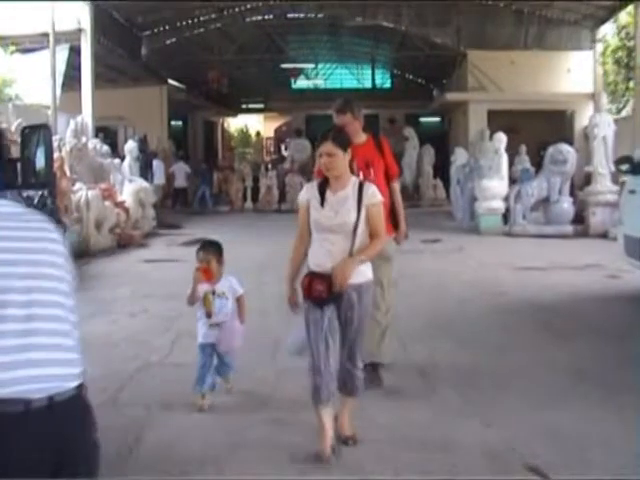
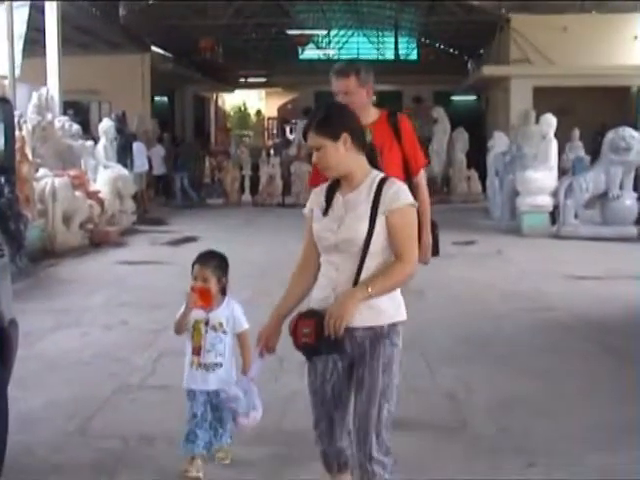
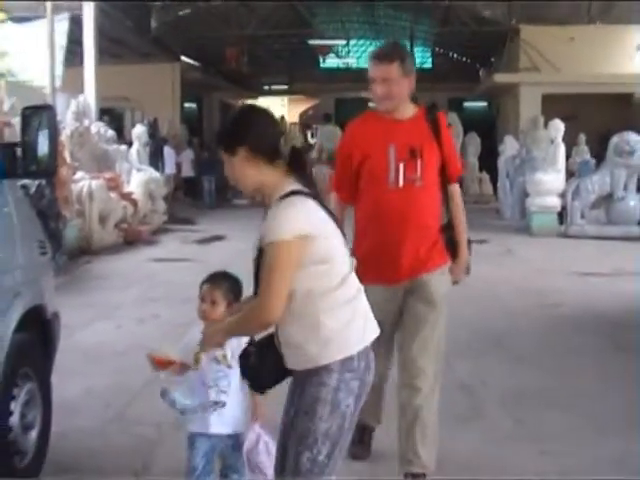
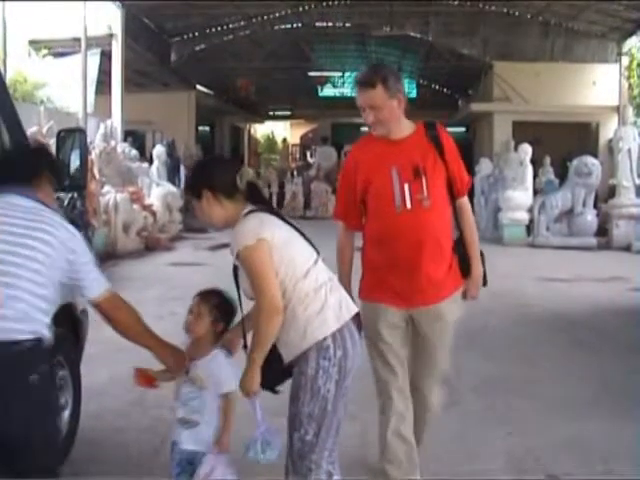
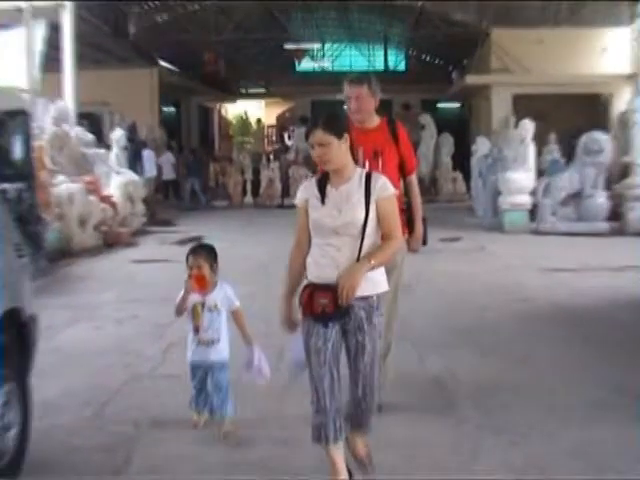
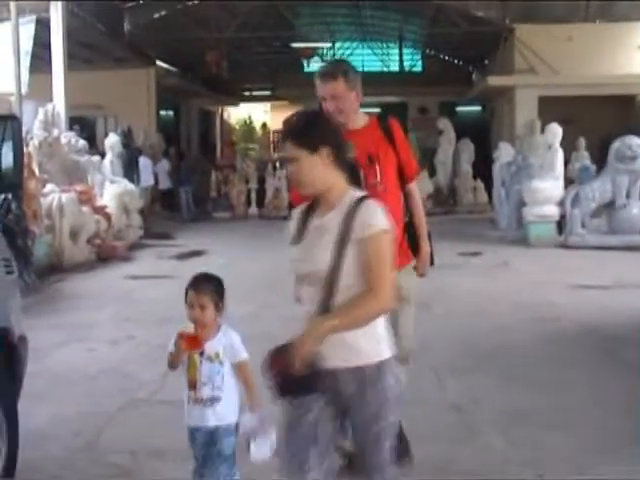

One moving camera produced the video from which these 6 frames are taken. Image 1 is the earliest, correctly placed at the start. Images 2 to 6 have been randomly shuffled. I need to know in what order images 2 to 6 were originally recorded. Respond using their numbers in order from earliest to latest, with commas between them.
5, 2, 6, 3, 4
